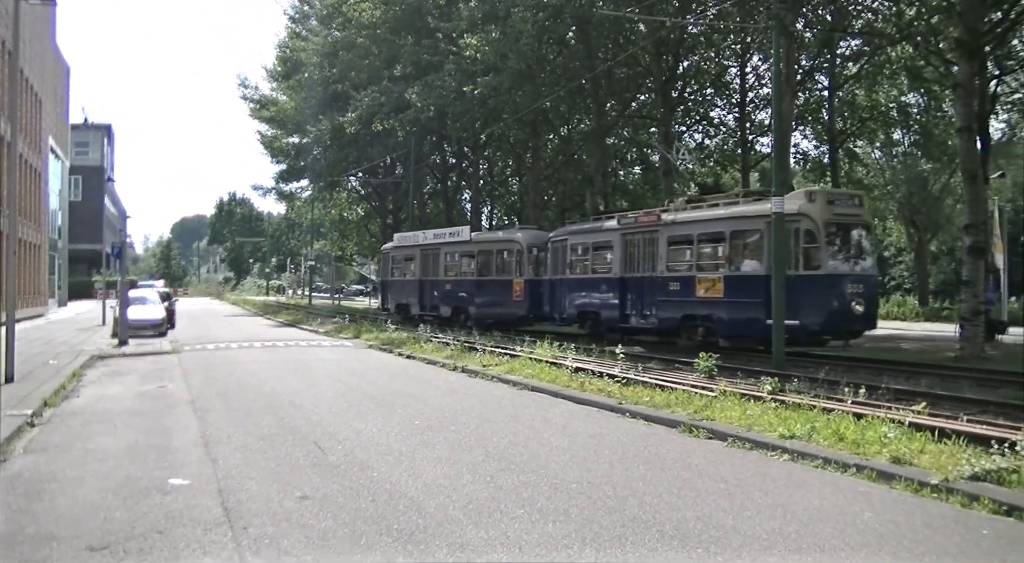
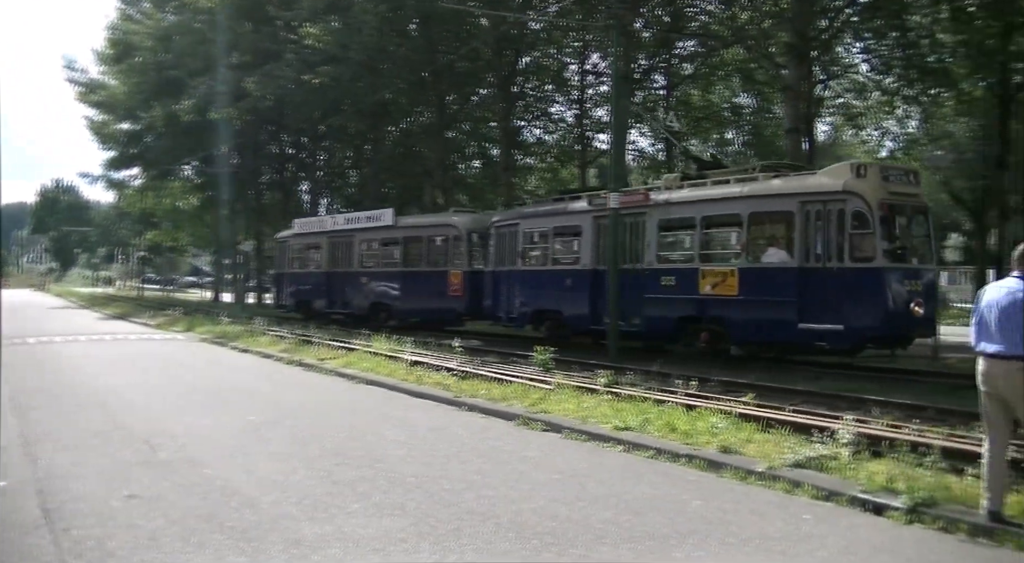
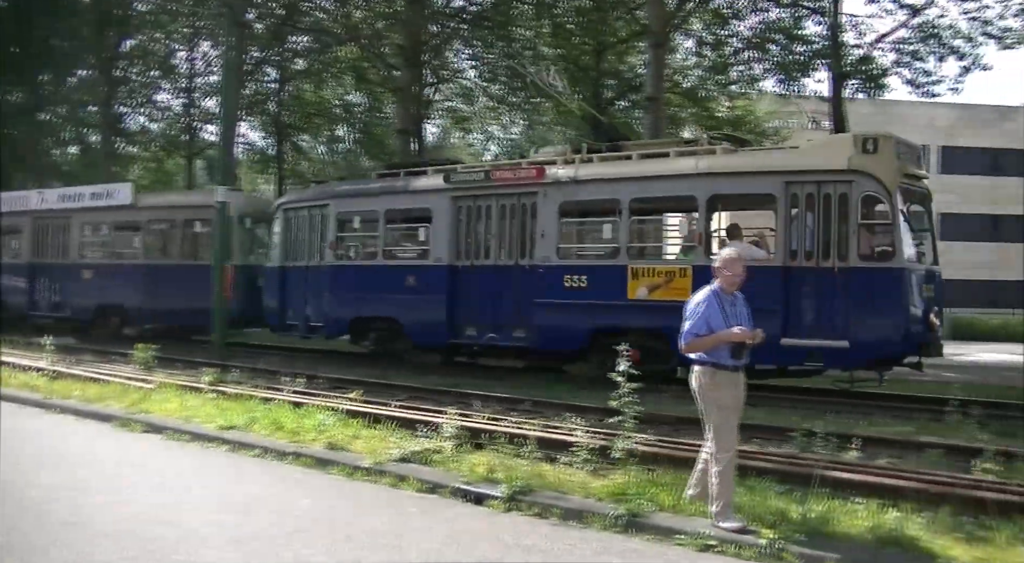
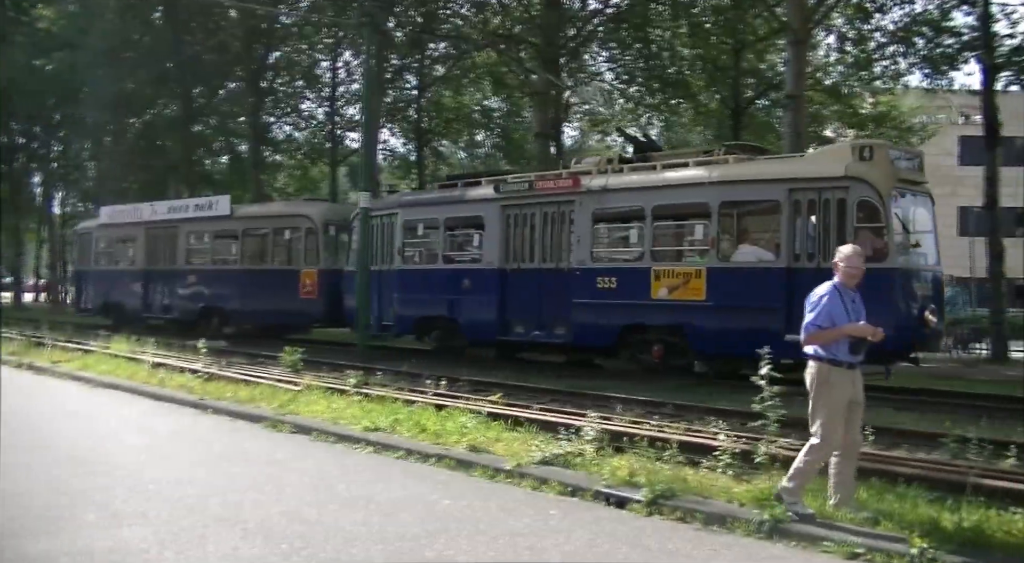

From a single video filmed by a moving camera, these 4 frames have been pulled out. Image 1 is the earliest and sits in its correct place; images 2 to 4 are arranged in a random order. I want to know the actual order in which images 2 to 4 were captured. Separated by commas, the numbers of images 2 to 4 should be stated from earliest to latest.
2, 4, 3
